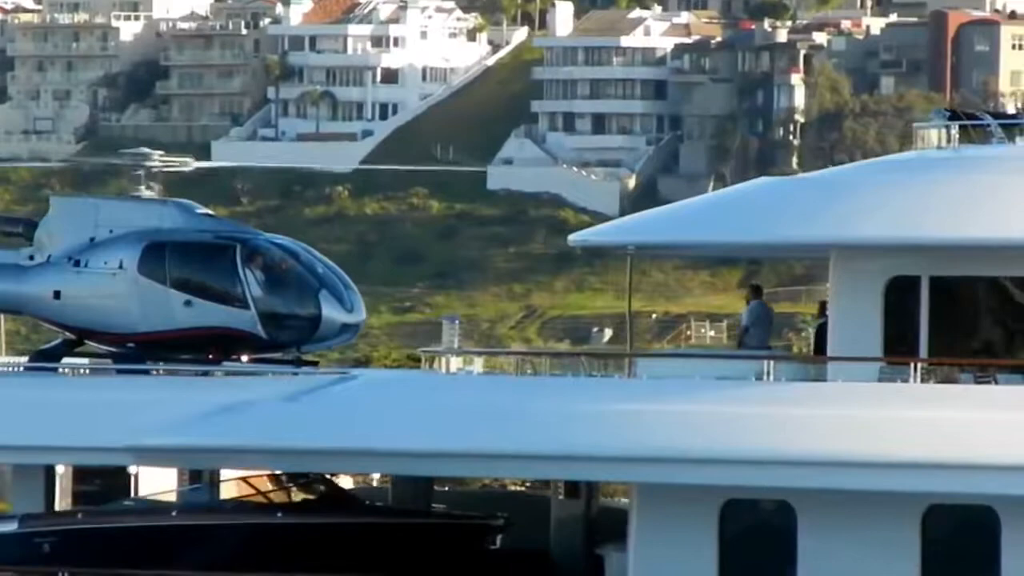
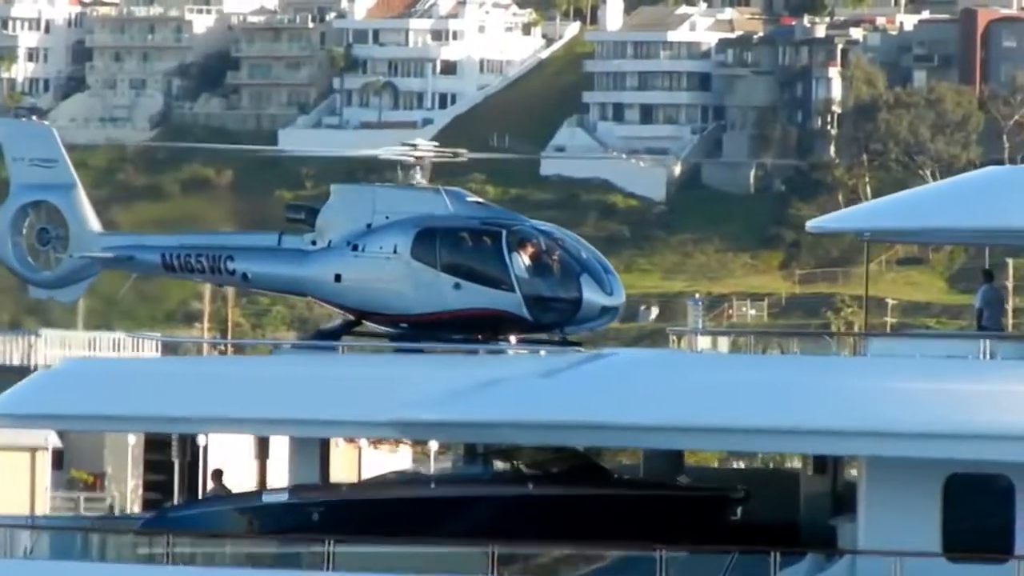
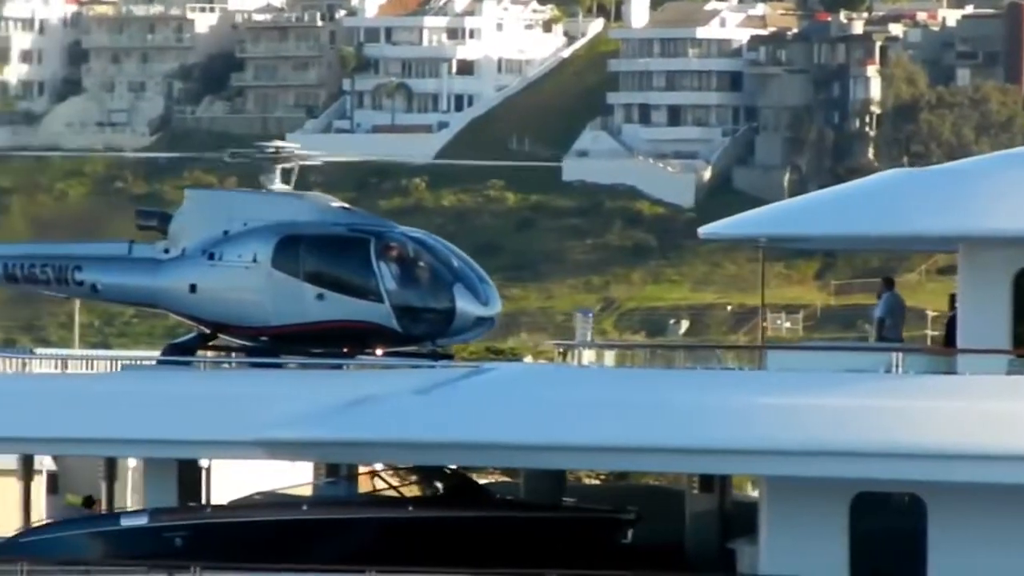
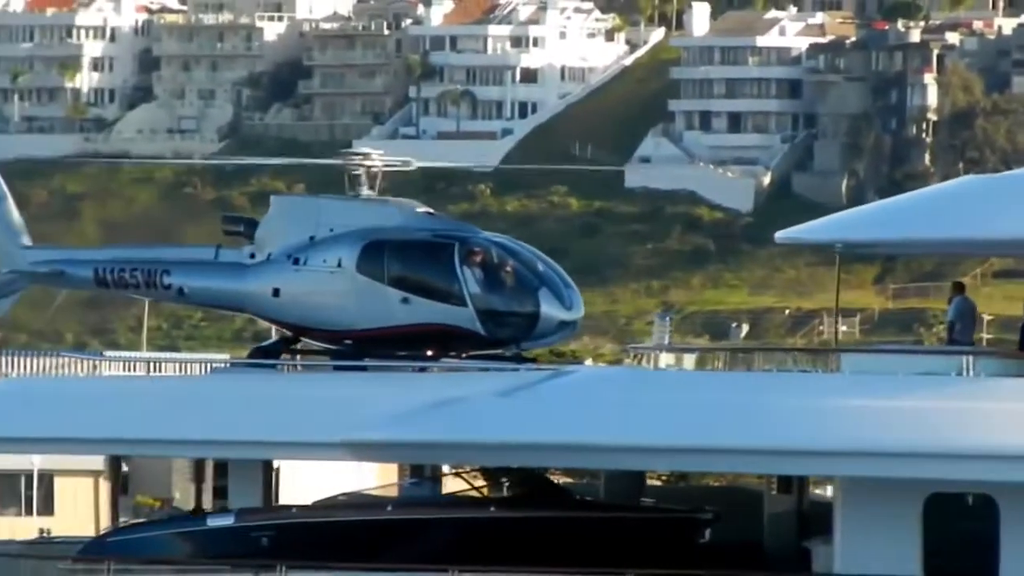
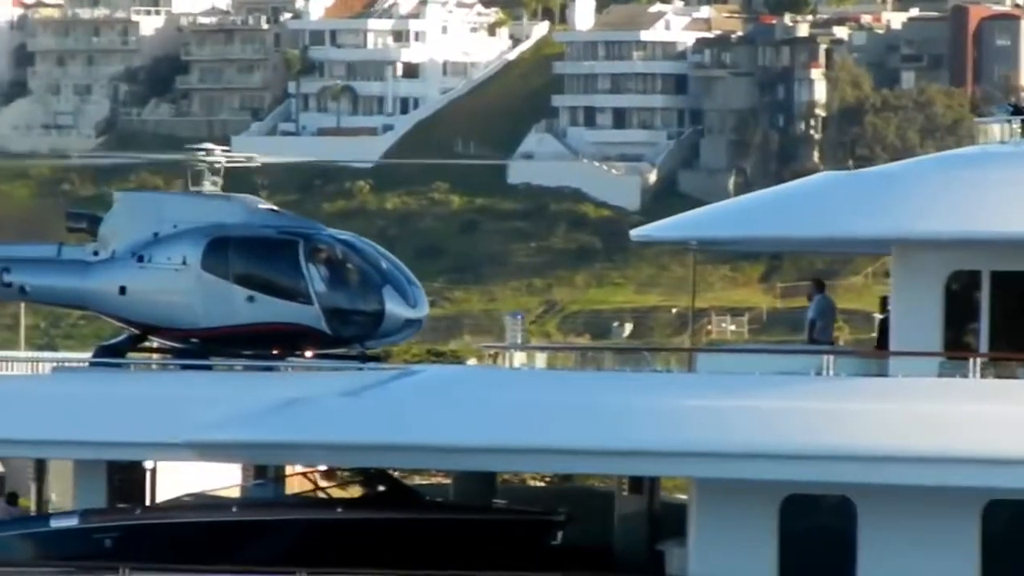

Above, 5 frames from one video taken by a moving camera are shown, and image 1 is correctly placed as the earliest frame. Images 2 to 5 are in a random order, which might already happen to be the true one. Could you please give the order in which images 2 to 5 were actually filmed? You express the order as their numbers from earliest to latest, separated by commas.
5, 3, 4, 2
